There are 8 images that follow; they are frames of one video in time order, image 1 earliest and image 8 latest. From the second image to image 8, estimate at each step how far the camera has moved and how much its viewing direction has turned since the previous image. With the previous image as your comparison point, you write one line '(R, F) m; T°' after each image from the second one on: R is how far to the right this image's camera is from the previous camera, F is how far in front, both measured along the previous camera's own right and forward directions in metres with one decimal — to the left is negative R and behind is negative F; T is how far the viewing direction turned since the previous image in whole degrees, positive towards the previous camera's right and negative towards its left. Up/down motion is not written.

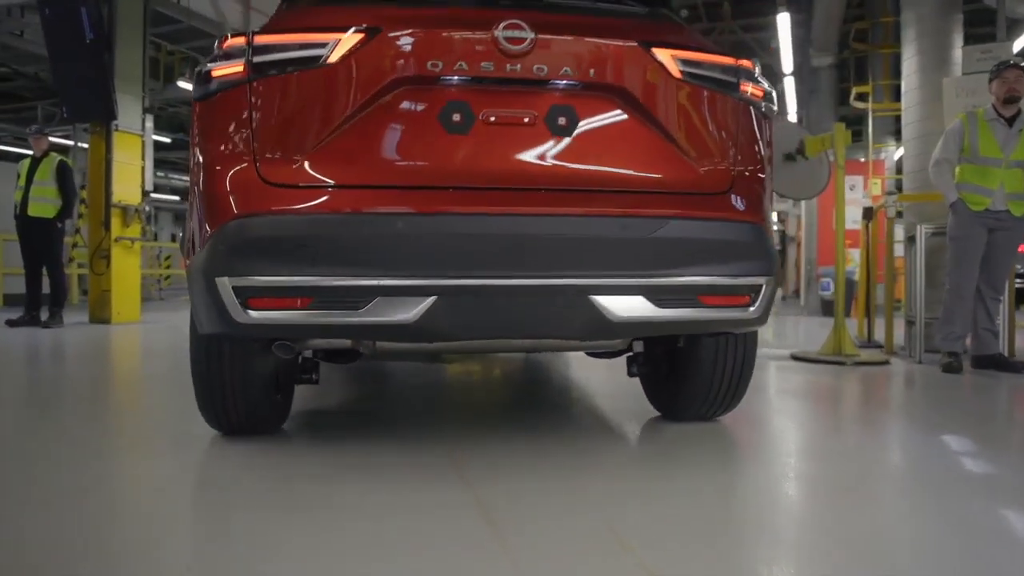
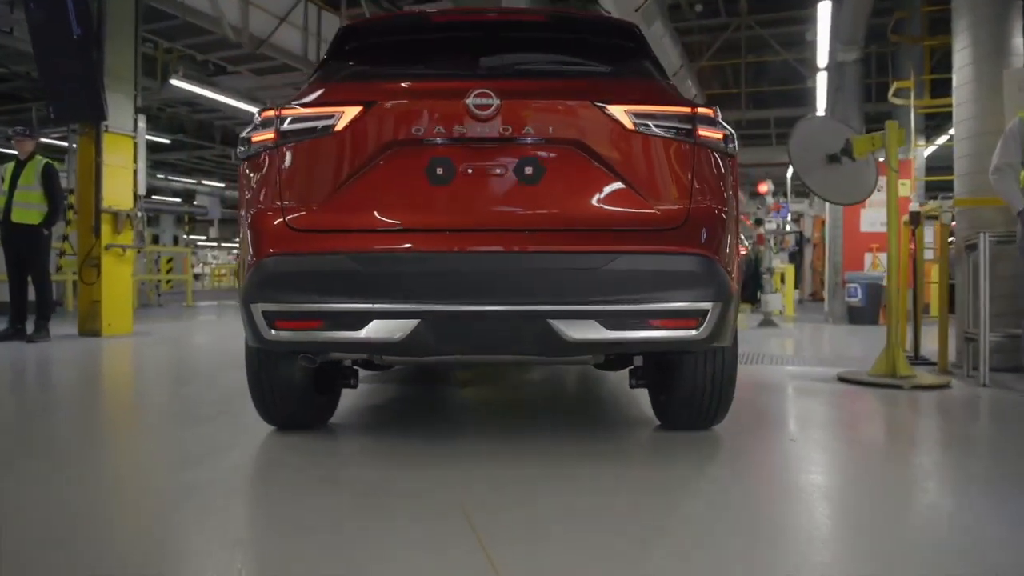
(-0.1, +0.4) m; 0°
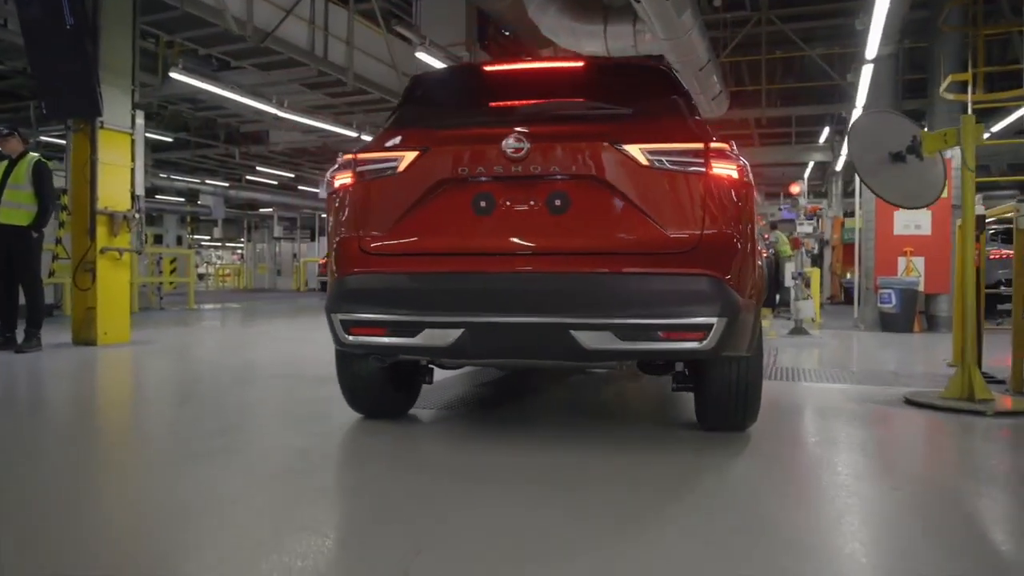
(-0.1, +0.4) m; 0°
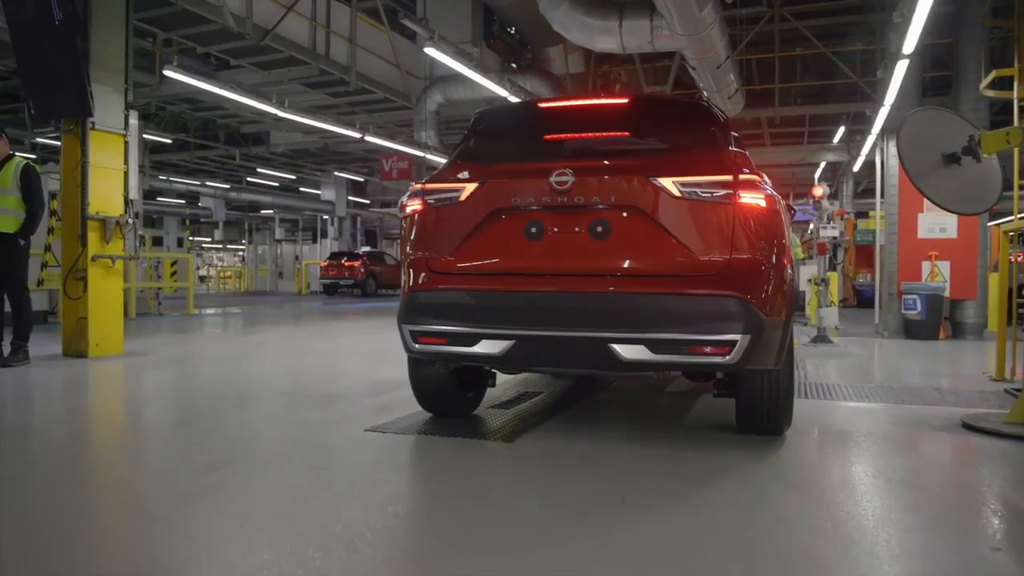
(-0.1, +0.3) m; 0°
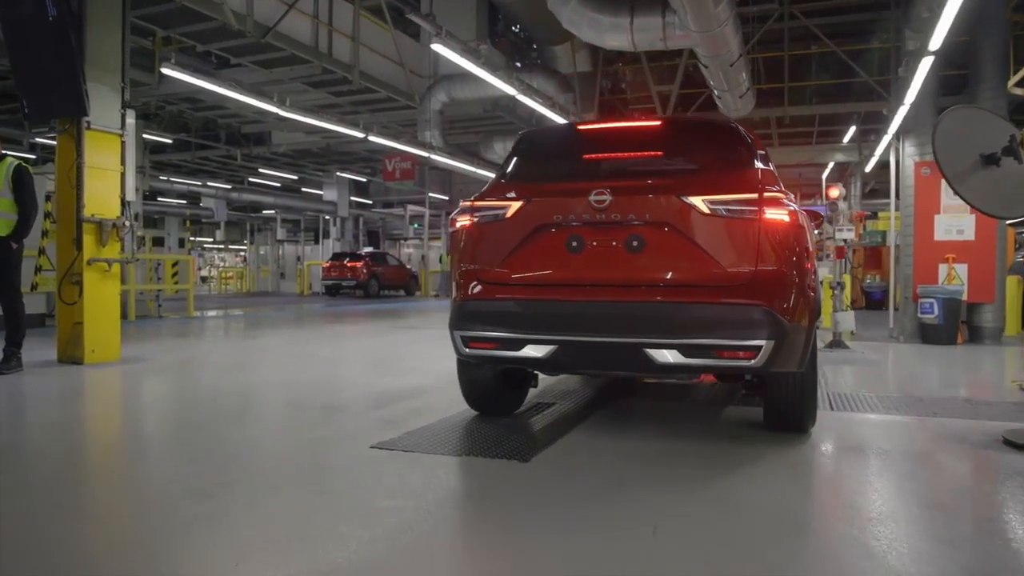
(-0.1, +0.2) m; 0°
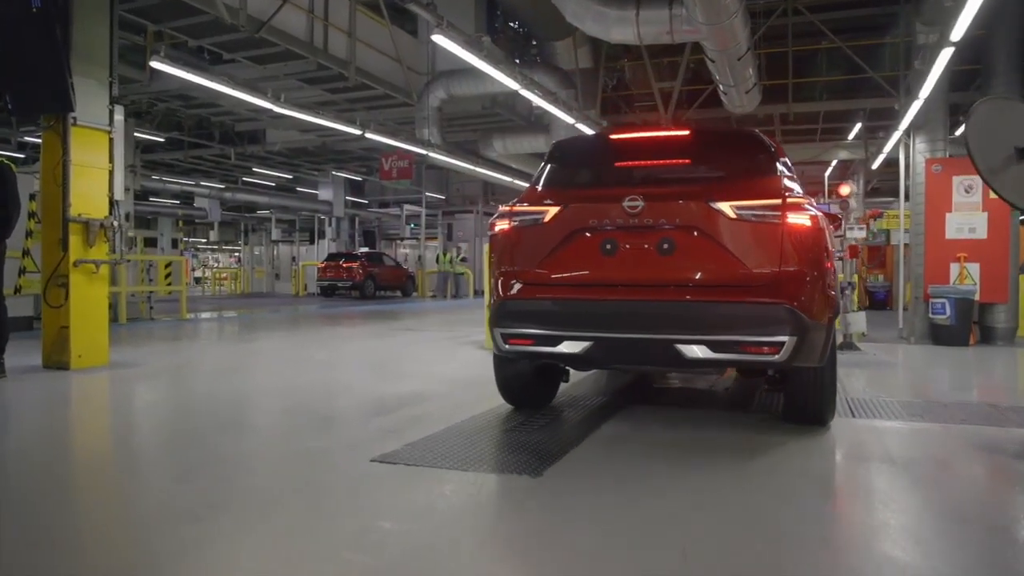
(-0.1, +0.2) m; 0°
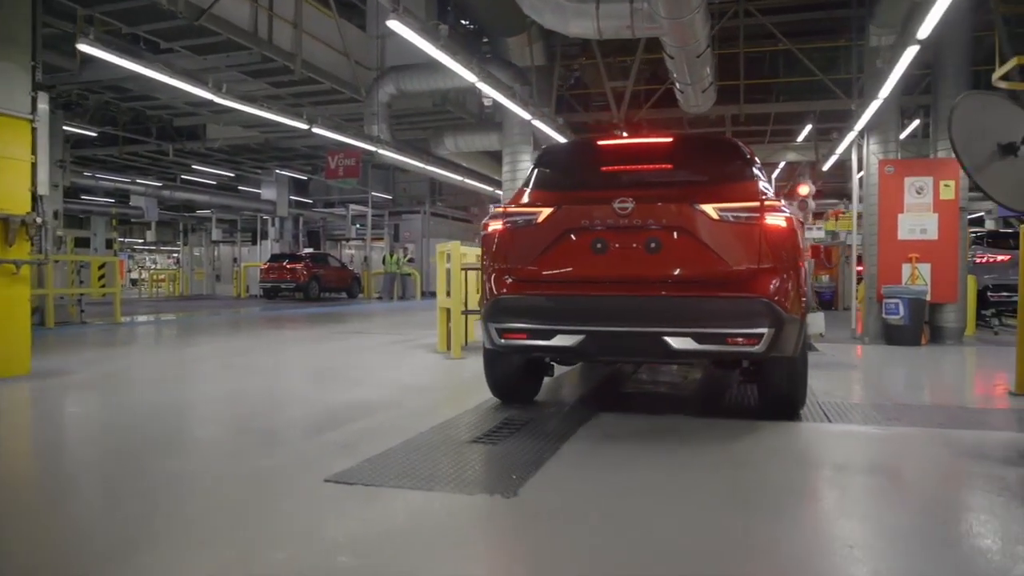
(-0.1, +0.2) m; +4°
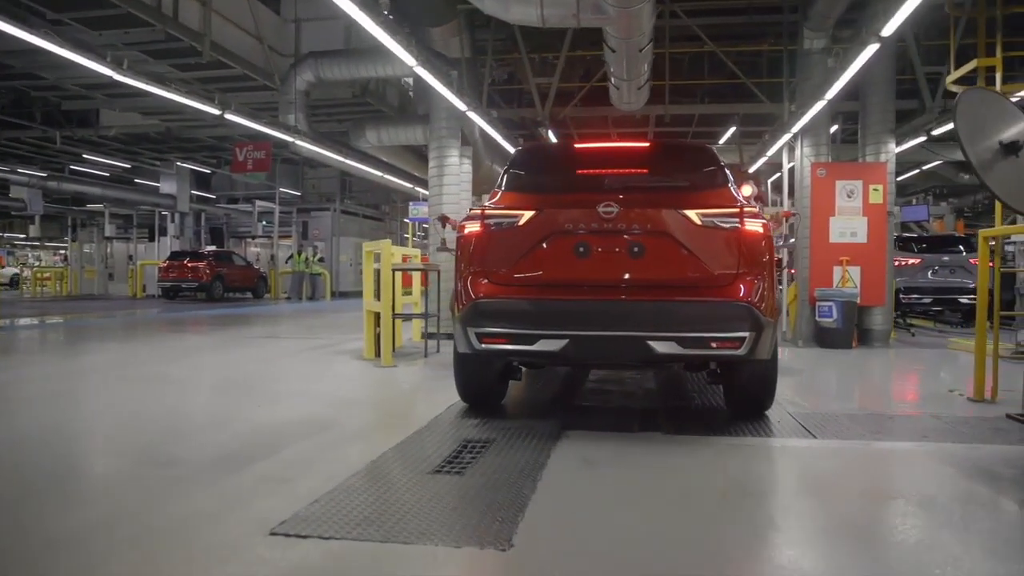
(-0.2, +0.4) m; +7°
